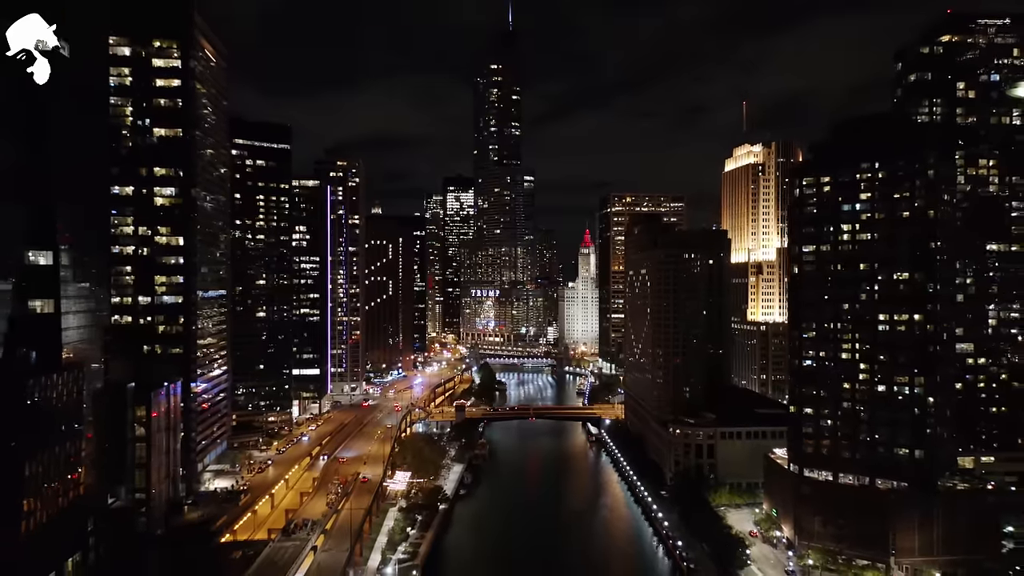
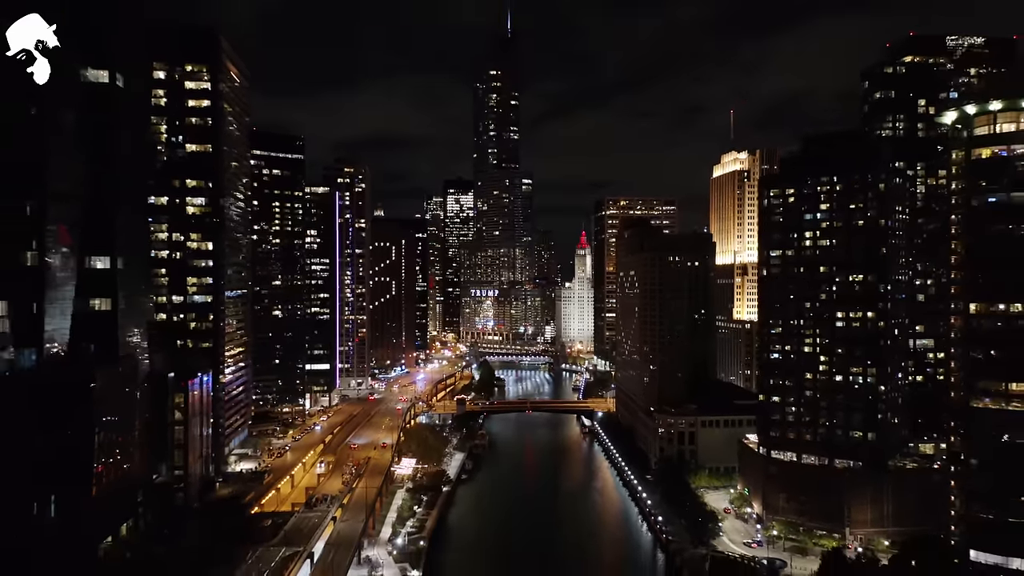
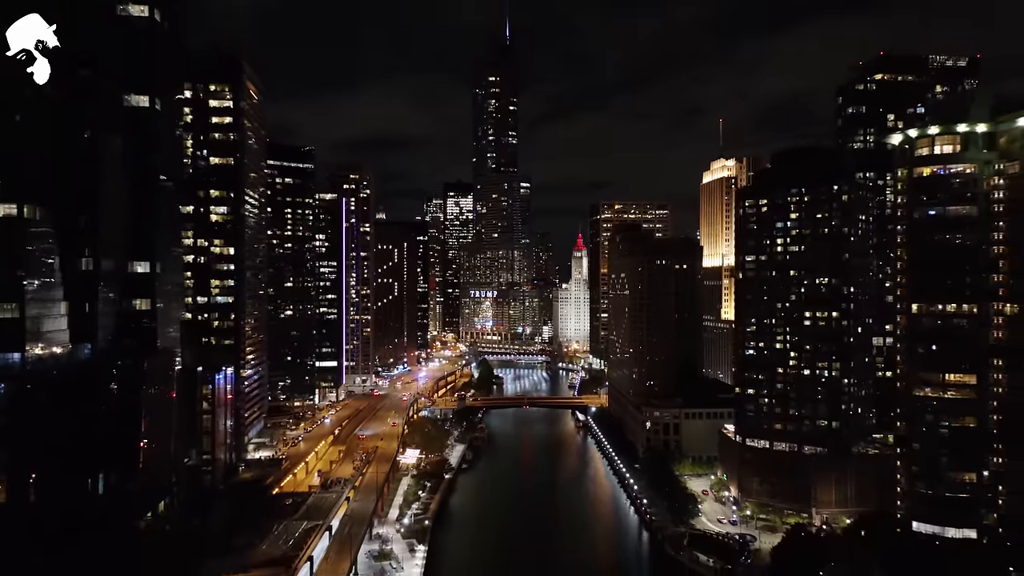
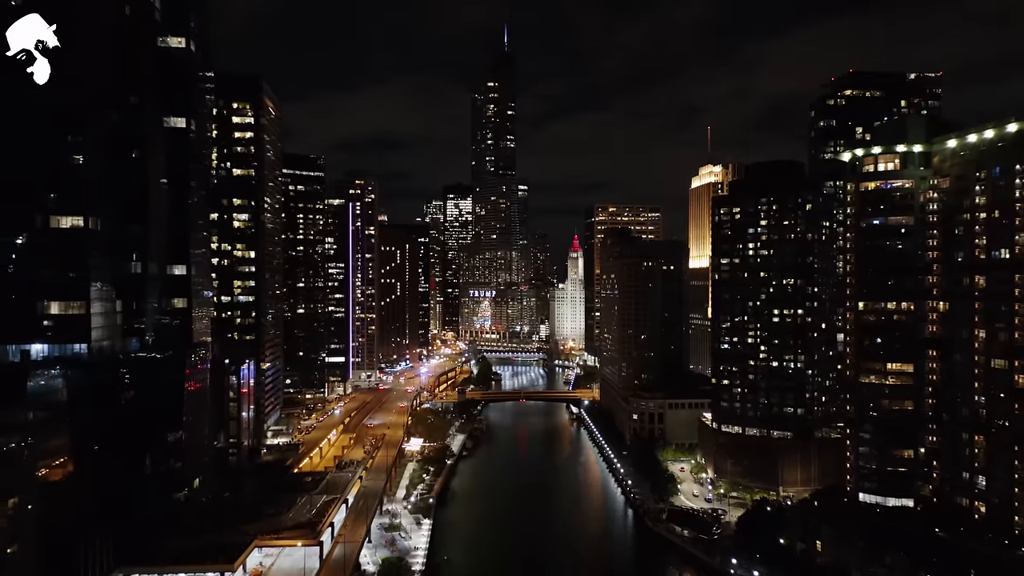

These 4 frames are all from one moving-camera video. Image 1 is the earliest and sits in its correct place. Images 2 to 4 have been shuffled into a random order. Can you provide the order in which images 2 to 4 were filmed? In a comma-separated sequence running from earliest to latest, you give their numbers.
2, 3, 4
